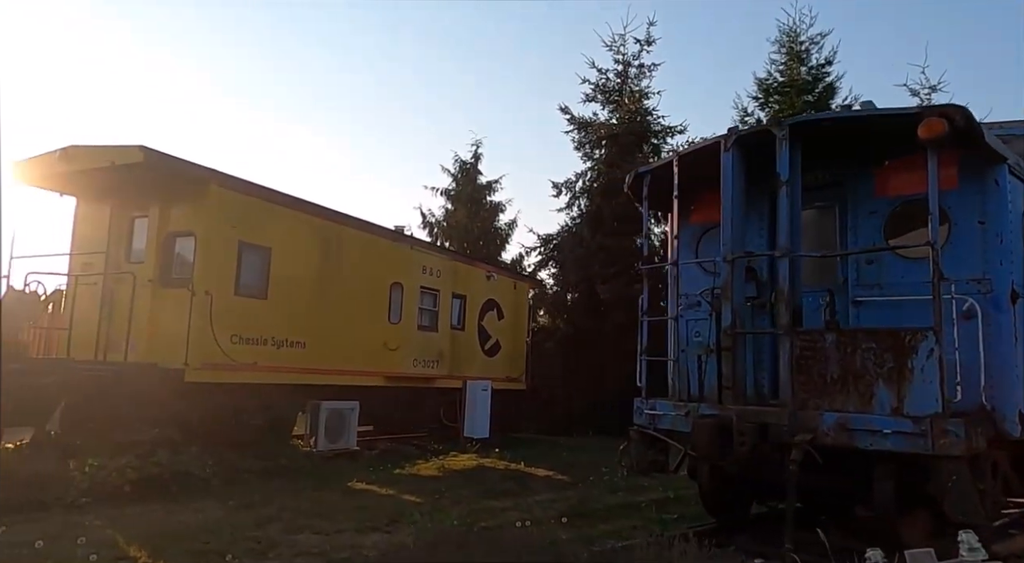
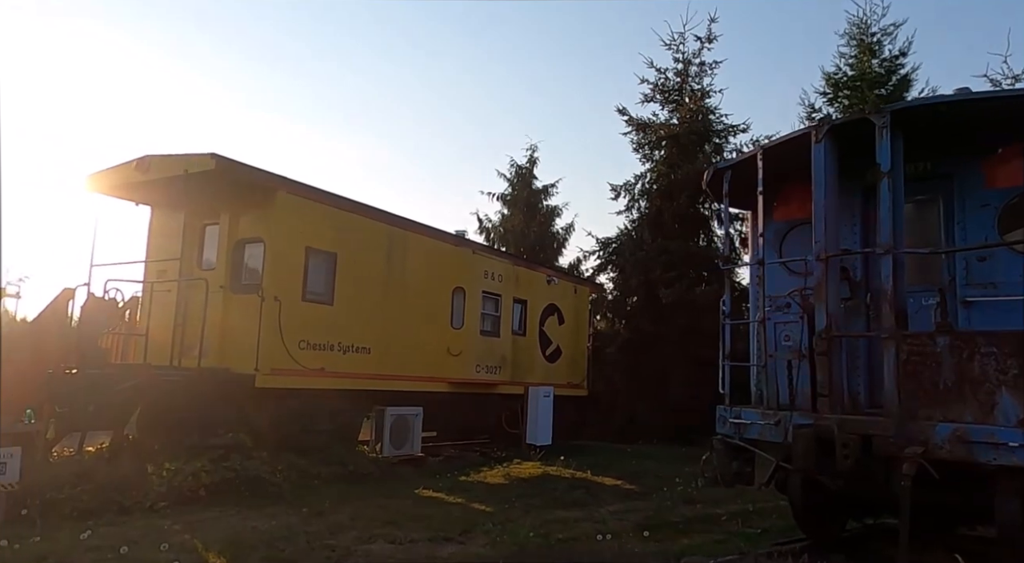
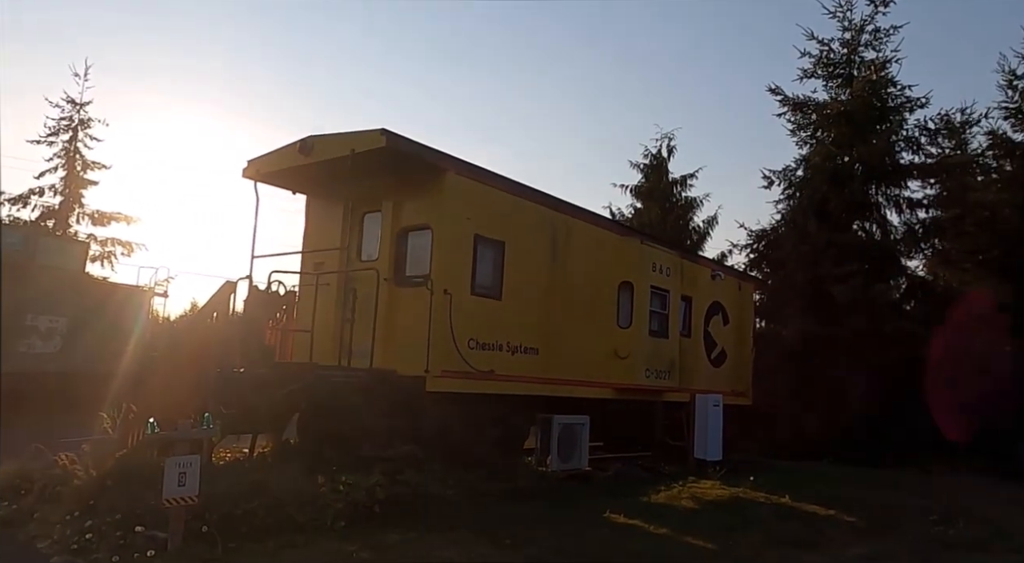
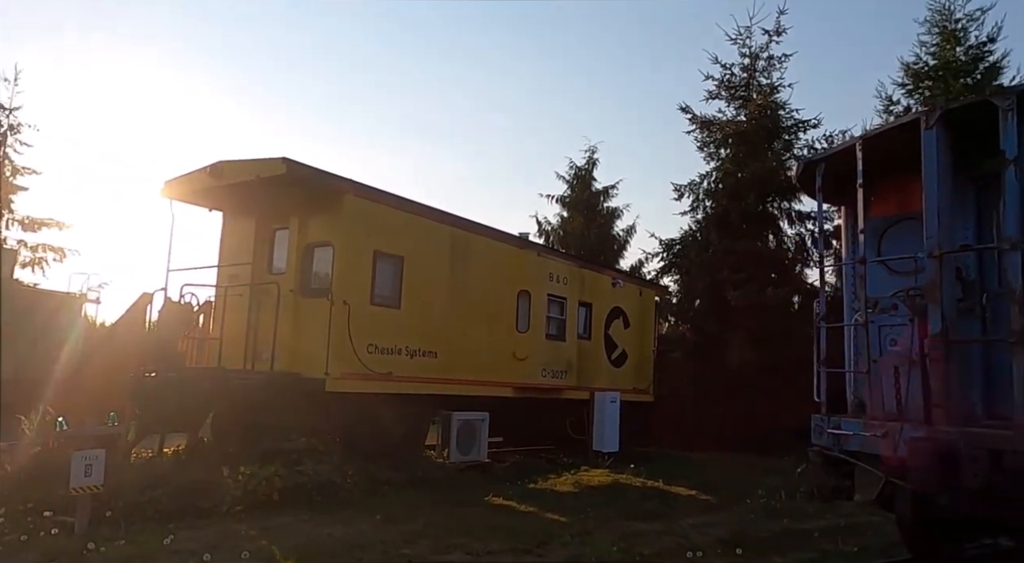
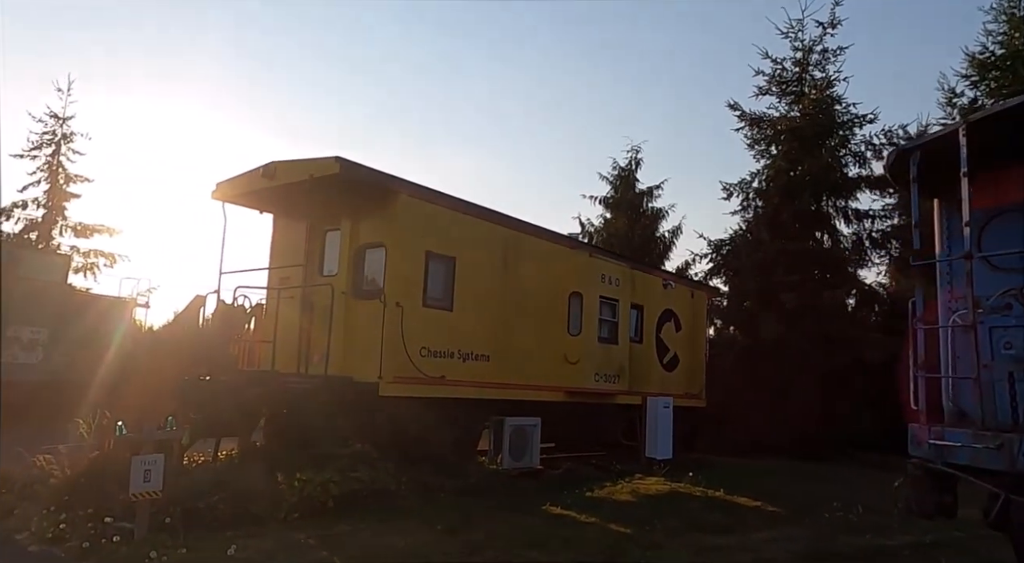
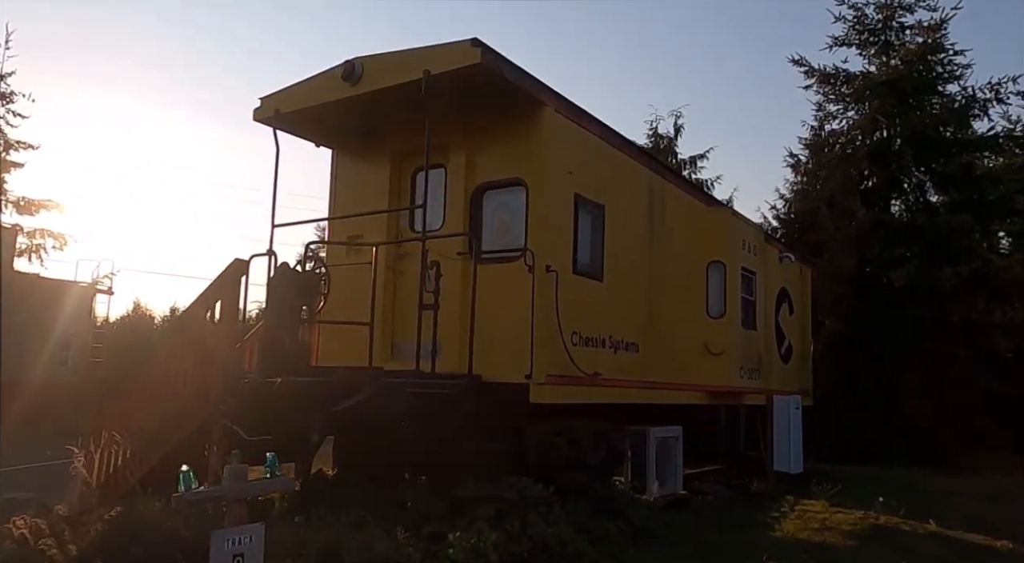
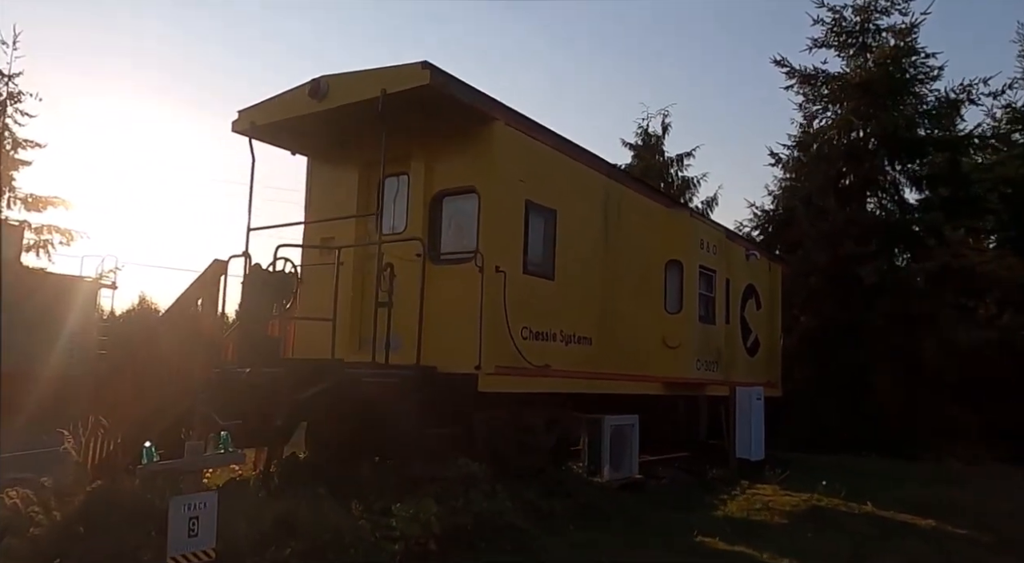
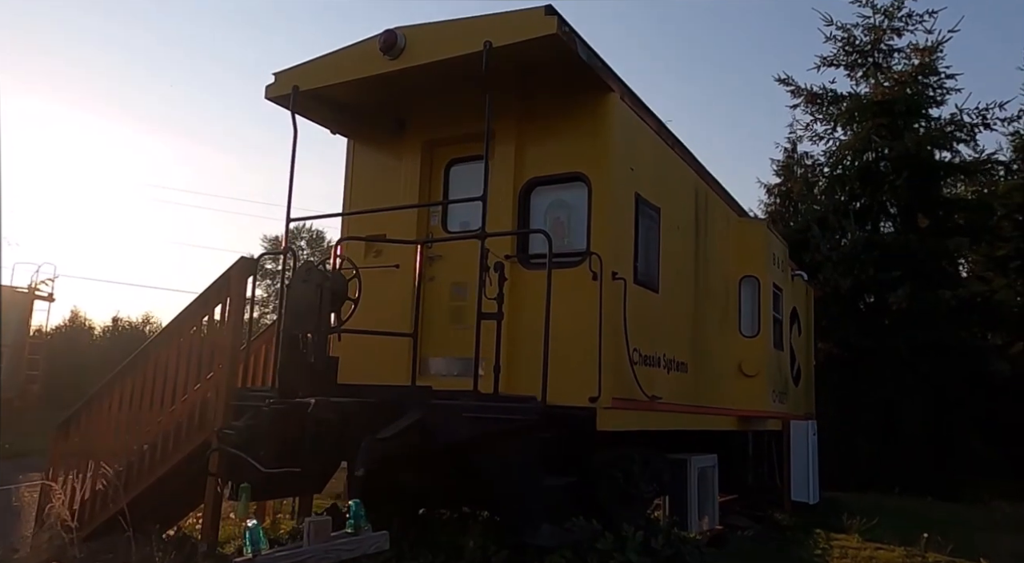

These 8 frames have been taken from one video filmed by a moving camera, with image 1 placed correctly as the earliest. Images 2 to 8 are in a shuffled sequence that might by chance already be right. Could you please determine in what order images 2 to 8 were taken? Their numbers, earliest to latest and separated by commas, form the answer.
2, 4, 5, 3, 7, 6, 8
